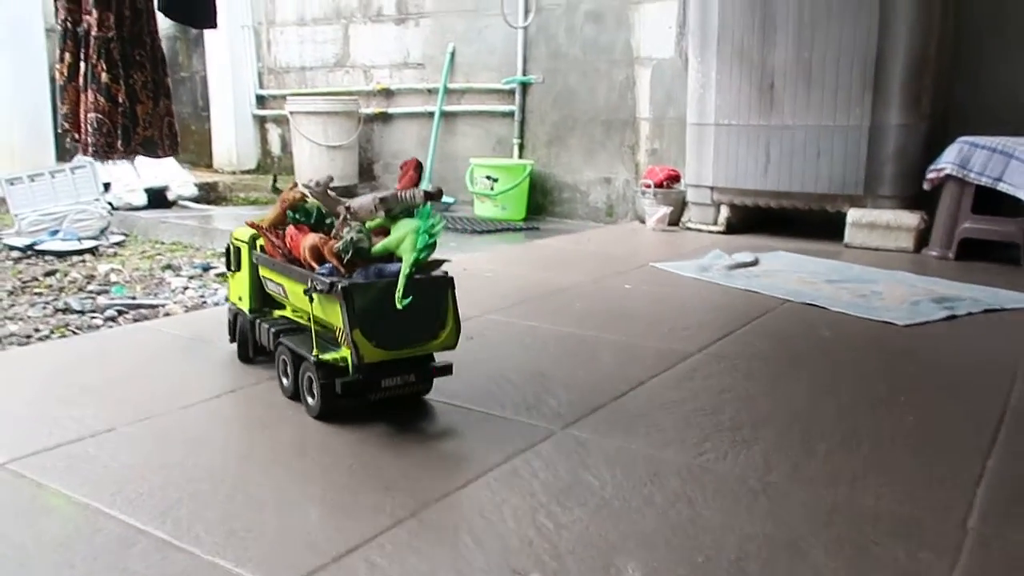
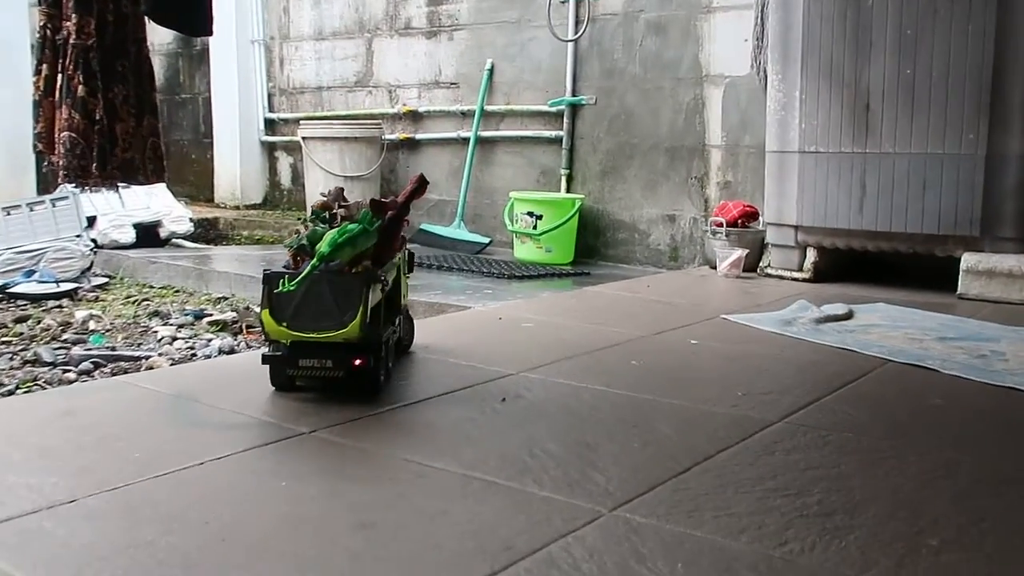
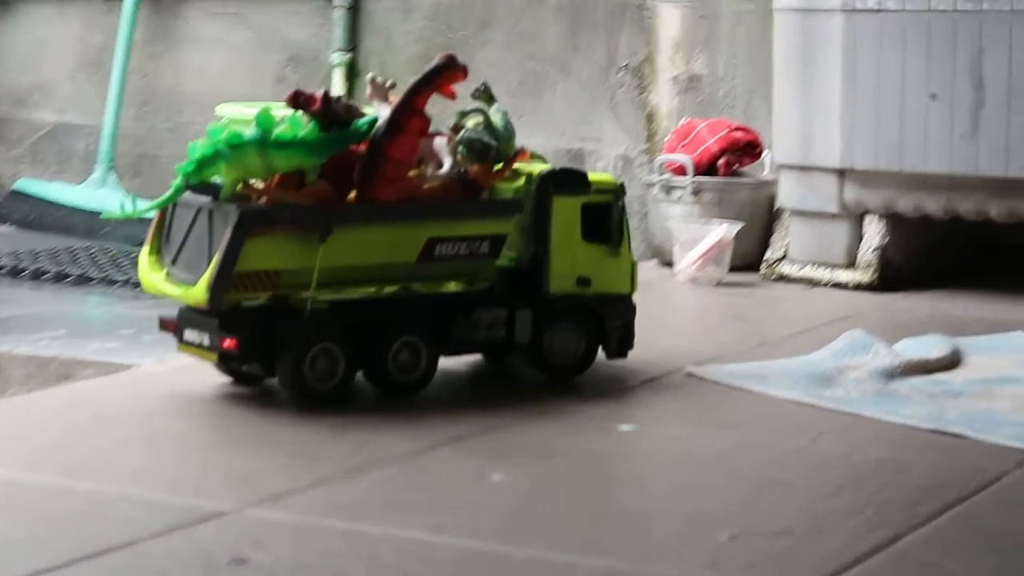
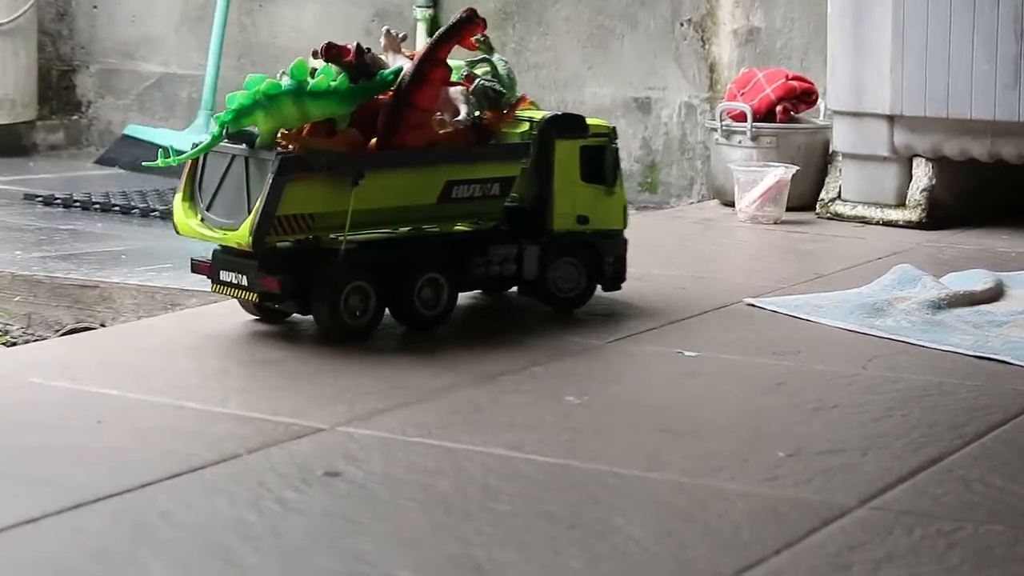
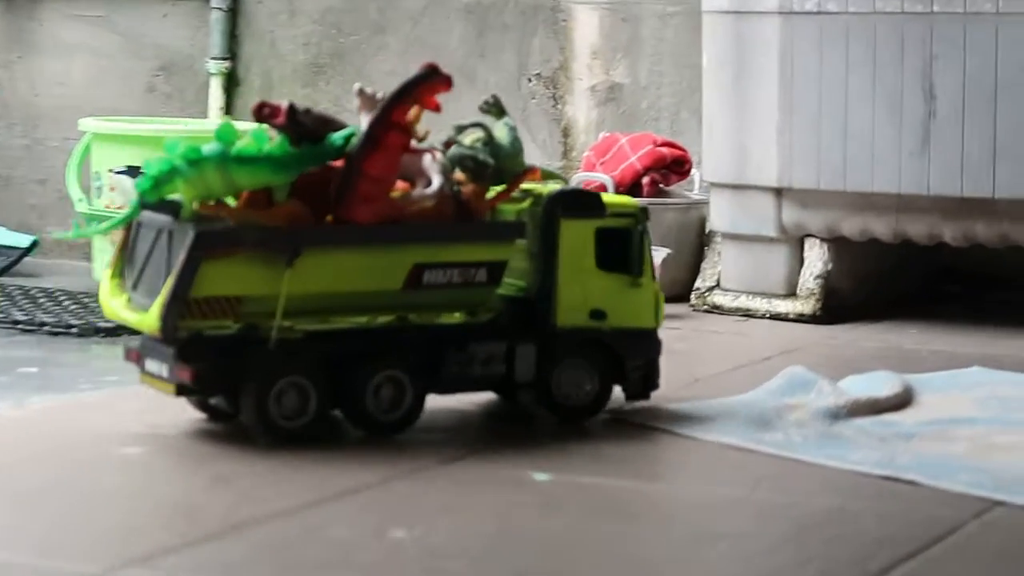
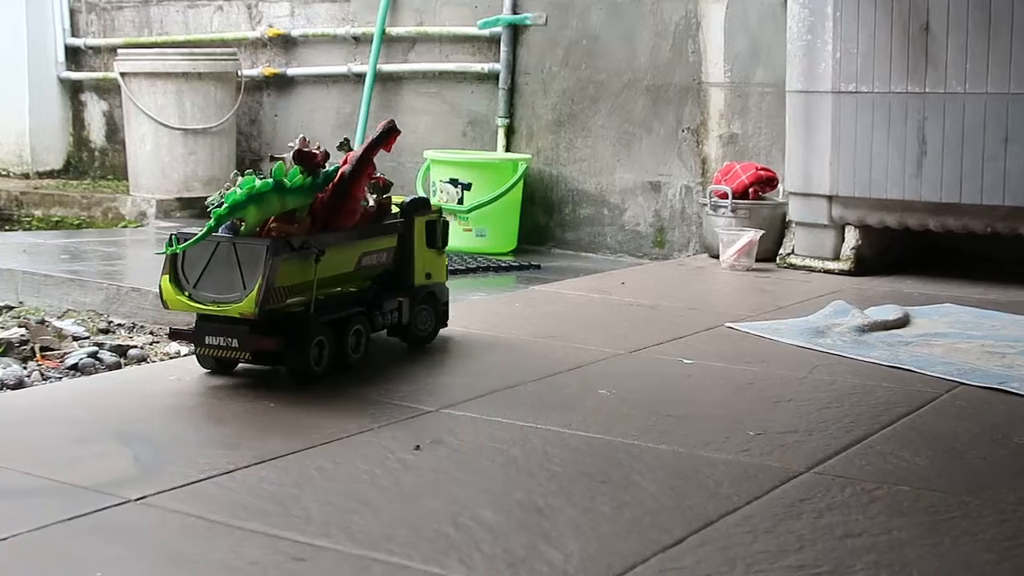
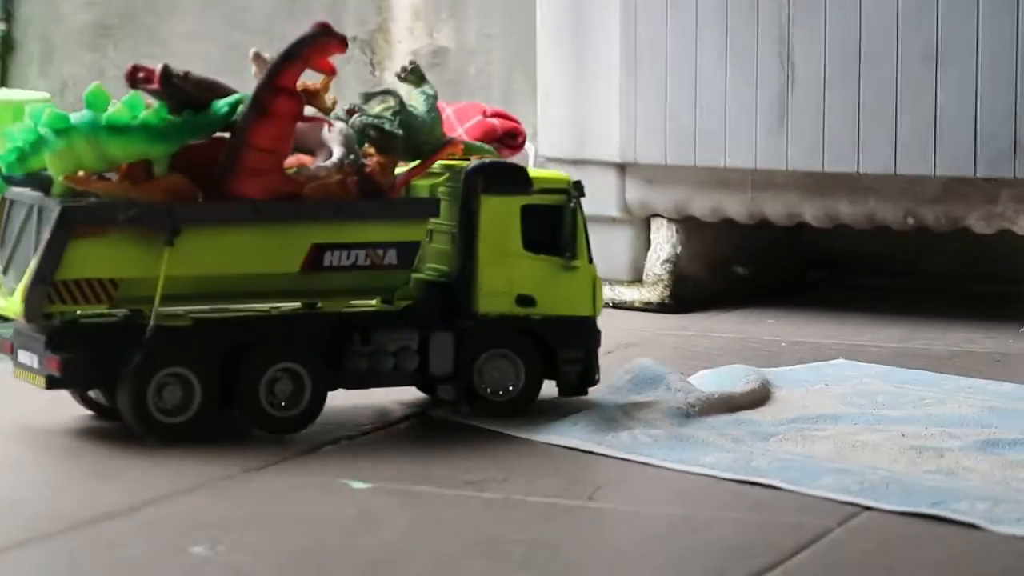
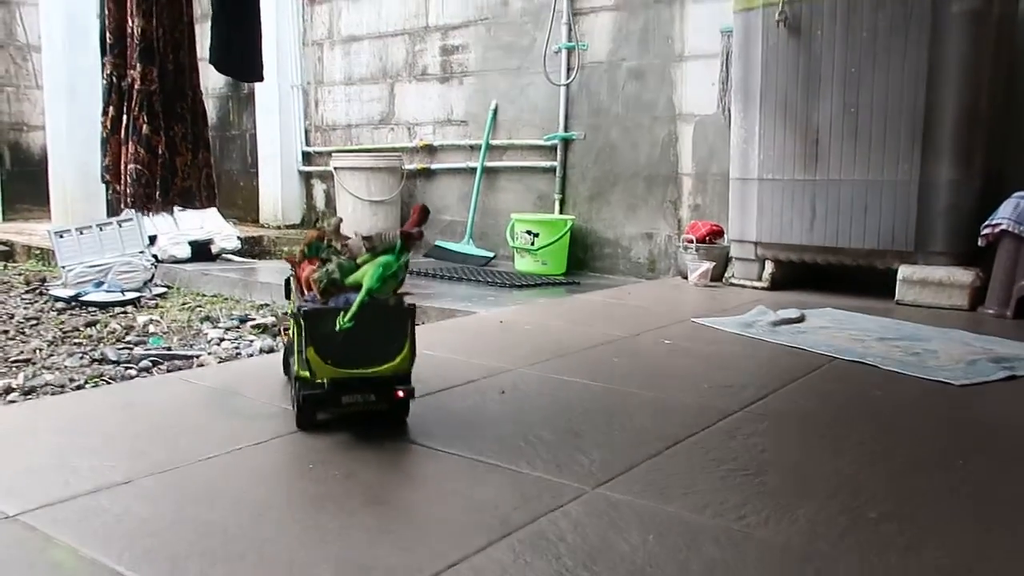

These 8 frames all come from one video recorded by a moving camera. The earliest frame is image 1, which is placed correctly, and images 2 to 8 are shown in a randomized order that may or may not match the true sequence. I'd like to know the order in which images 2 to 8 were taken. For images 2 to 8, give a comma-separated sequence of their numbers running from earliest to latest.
8, 2, 6, 4, 3, 5, 7
